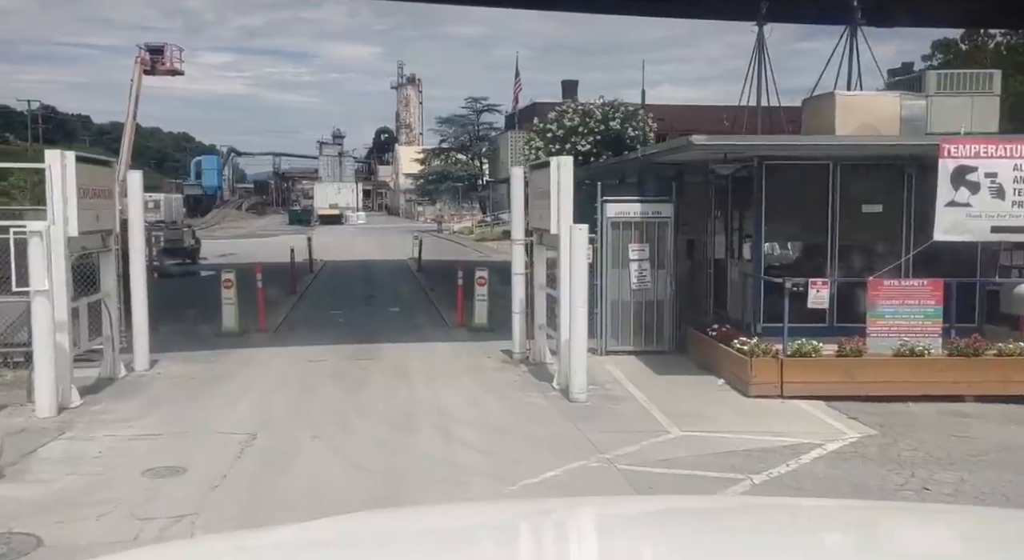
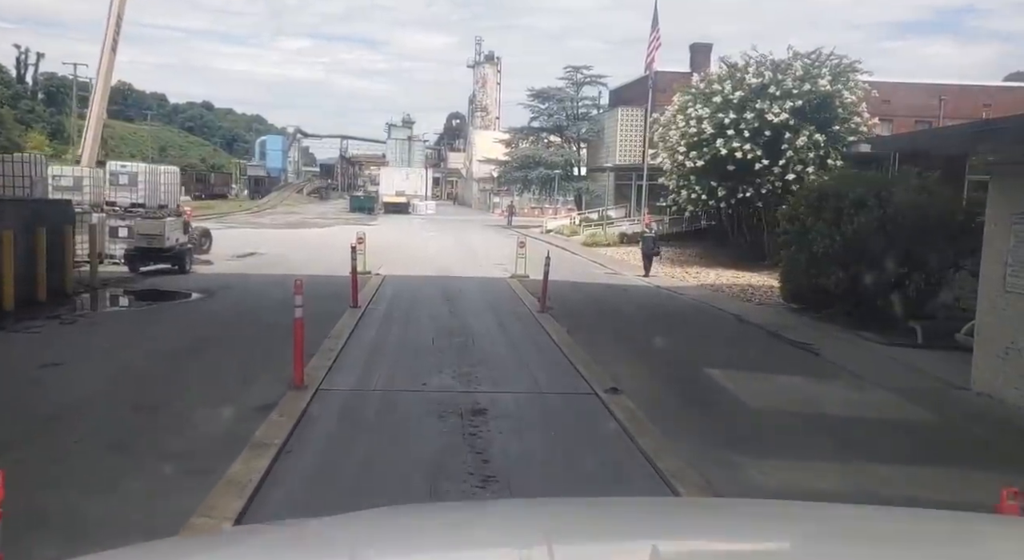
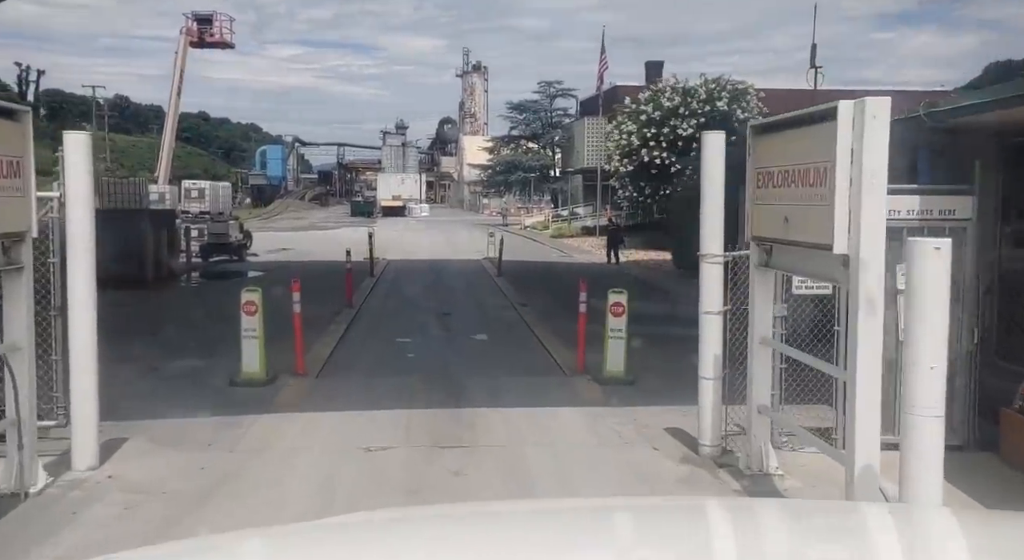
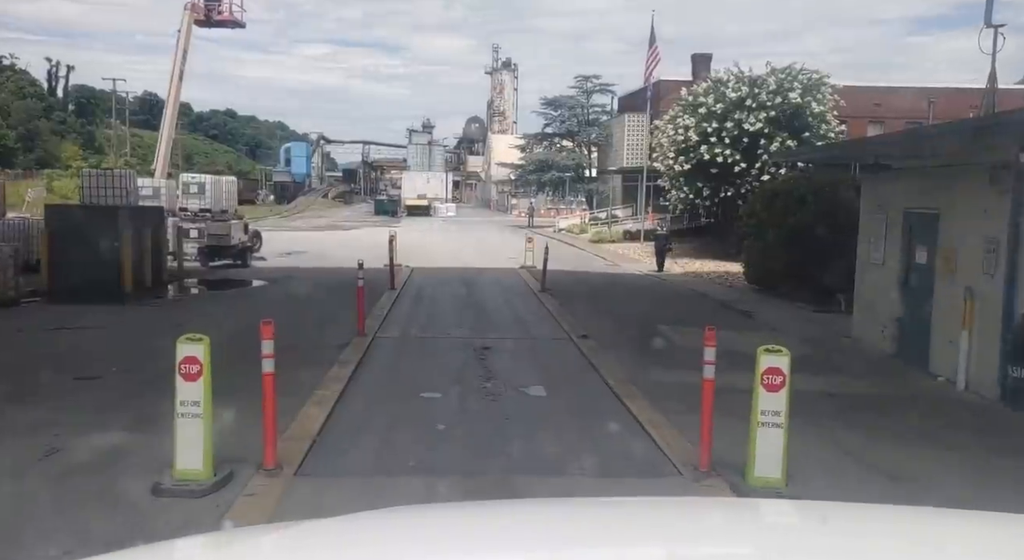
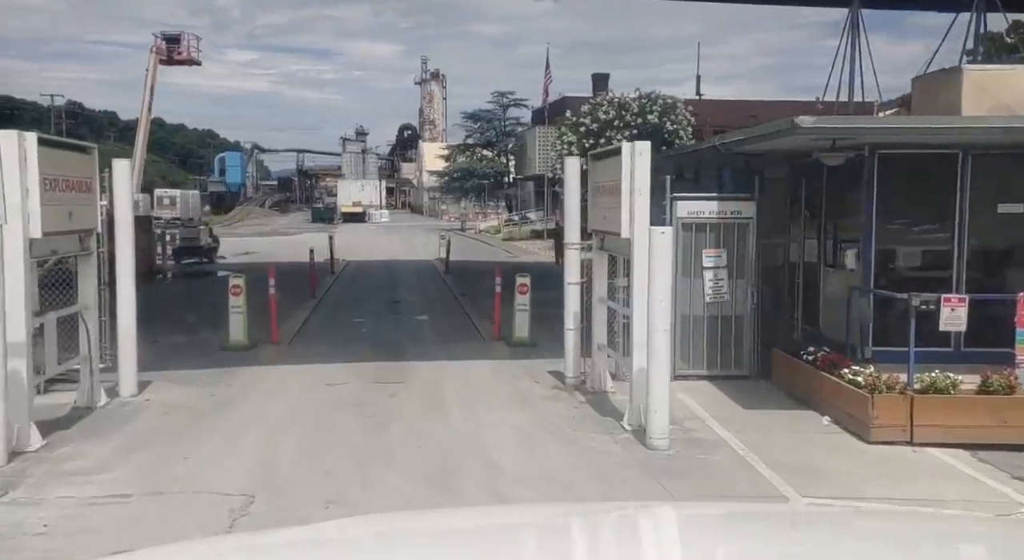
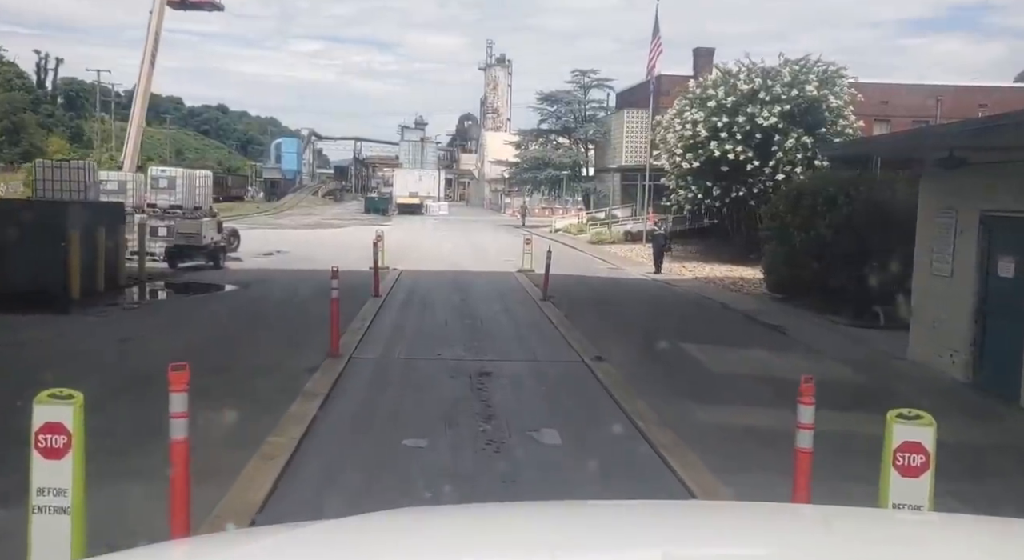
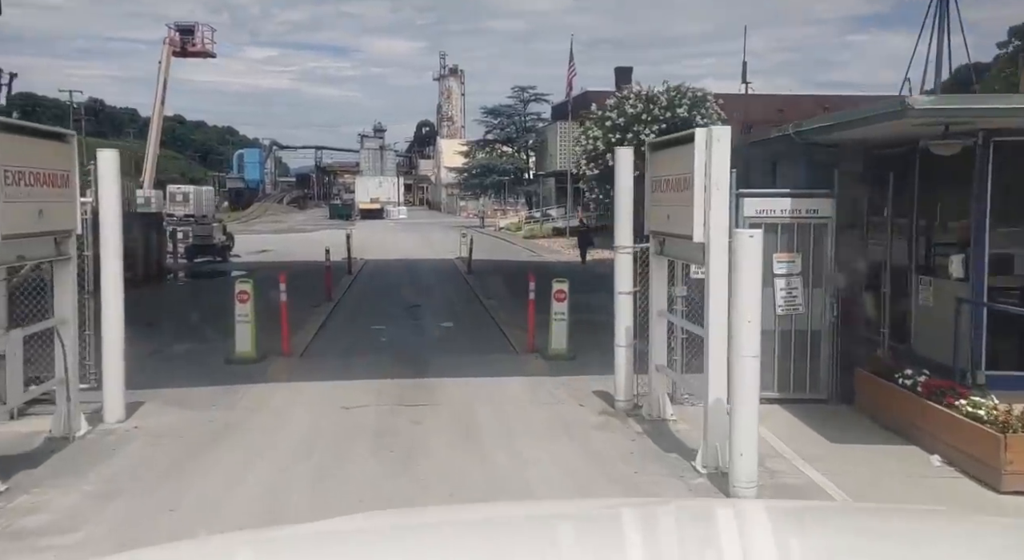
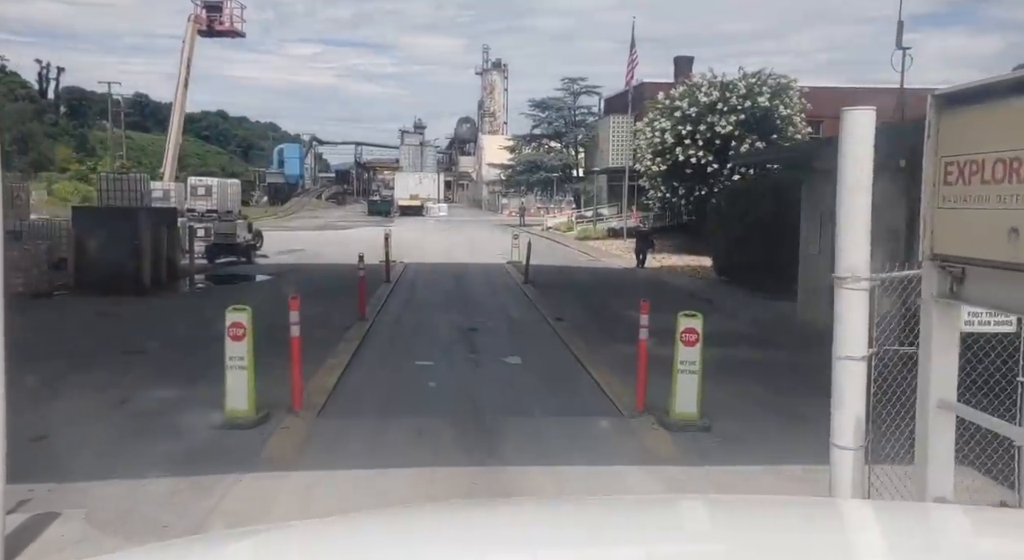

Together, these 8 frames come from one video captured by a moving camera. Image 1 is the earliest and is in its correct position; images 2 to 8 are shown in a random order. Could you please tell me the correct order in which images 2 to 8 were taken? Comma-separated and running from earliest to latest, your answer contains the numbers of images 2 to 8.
5, 7, 3, 8, 4, 6, 2
